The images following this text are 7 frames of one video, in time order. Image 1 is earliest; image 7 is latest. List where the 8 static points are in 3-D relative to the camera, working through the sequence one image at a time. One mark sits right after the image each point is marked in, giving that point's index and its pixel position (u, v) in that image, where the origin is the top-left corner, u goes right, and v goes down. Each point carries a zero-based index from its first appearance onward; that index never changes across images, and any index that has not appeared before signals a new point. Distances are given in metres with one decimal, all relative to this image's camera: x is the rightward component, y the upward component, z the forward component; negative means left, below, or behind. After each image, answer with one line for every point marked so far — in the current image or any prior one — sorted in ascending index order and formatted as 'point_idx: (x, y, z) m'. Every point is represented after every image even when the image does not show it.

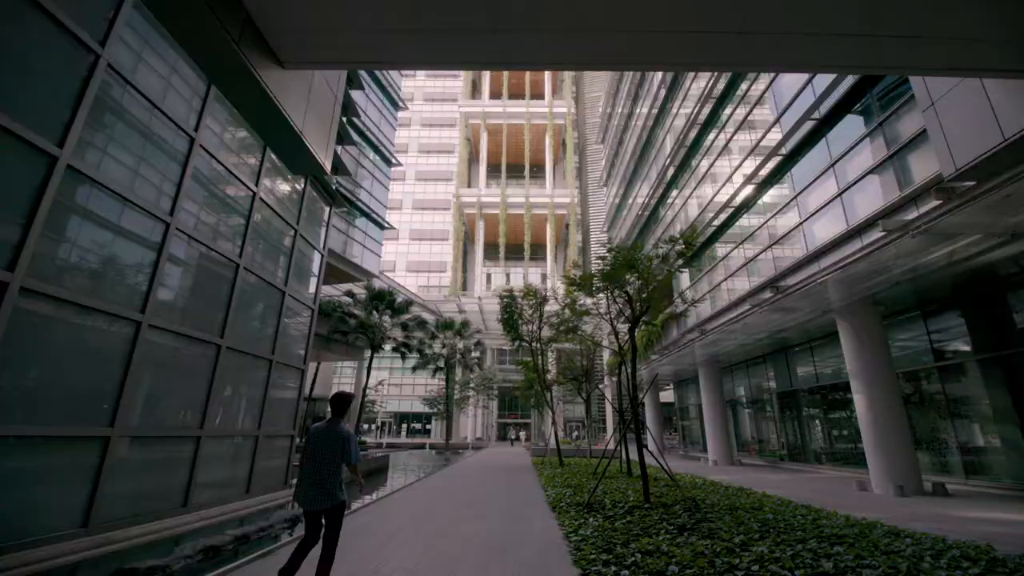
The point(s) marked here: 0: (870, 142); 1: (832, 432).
0: (+7.4, +3.1, +9.2) m
1: (+11.1, -5.0, +15.6) m
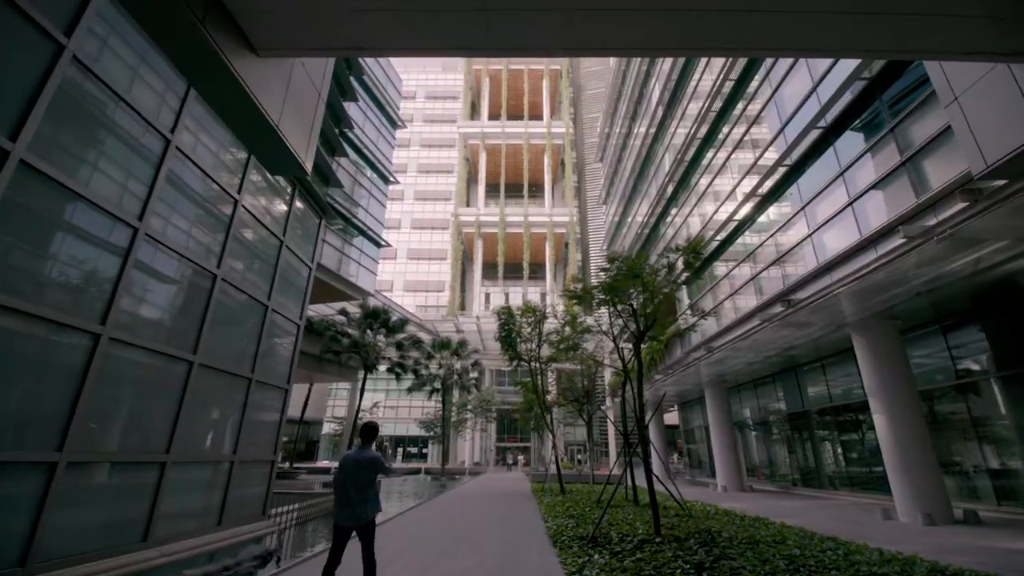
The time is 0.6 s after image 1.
0: (+7.4, +2.8, +8.9) m
1: (+11.1, -5.6, +14.9) m
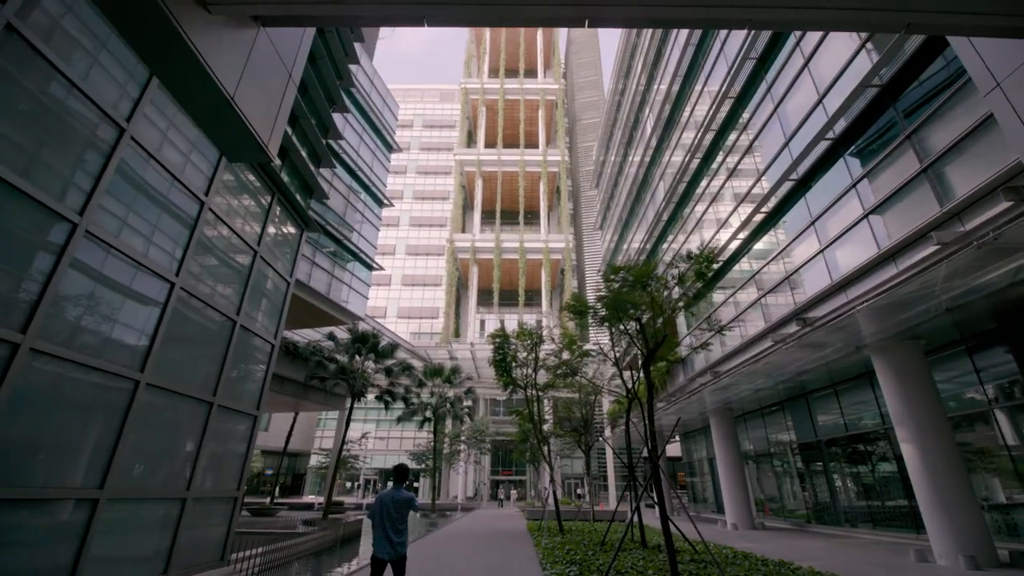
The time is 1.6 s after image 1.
0: (+7.3, +2.5, +8.4) m
1: (+10.9, -6.3, +14.0) m
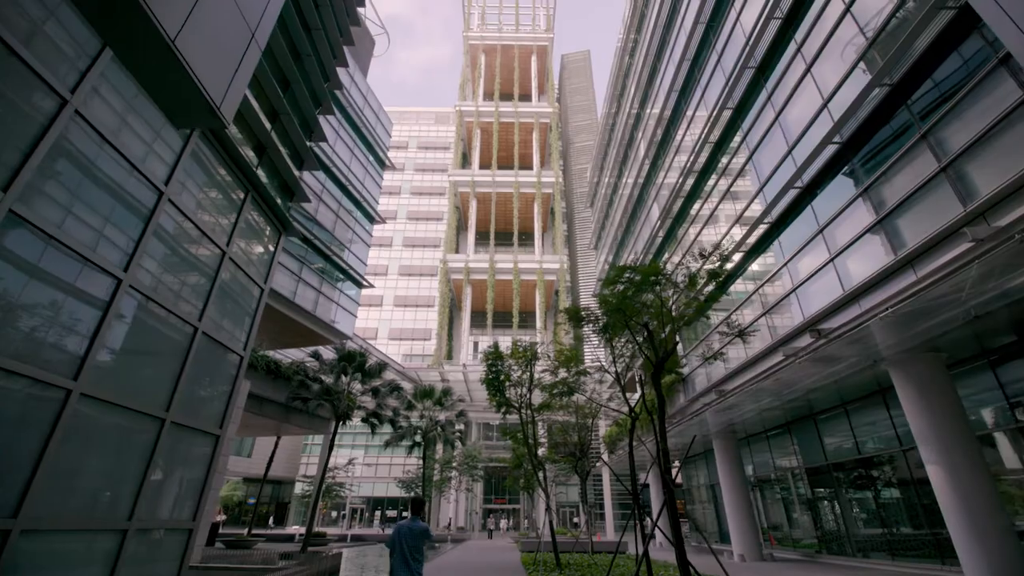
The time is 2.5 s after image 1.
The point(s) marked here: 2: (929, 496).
0: (+7.2, +2.4, +8.0) m
1: (+10.7, -6.7, +13.1) m
2: (+10.6, -5.4, +11.6) m
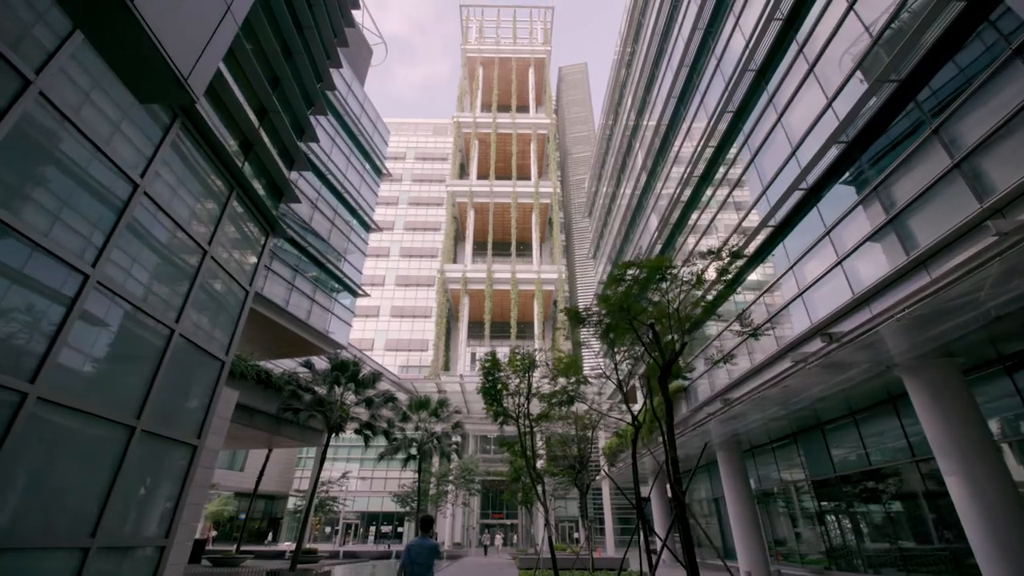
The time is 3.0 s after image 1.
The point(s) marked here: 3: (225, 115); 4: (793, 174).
0: (+7.1, +2.3, +7.8) m
1: (+10.7, -6.9, +12.6) m
2: (+10.5, -5.5, +11.1) m
3: (-5.2, +3.2, +8.1) m
4: (+6.8, +2.7, +10.8) m
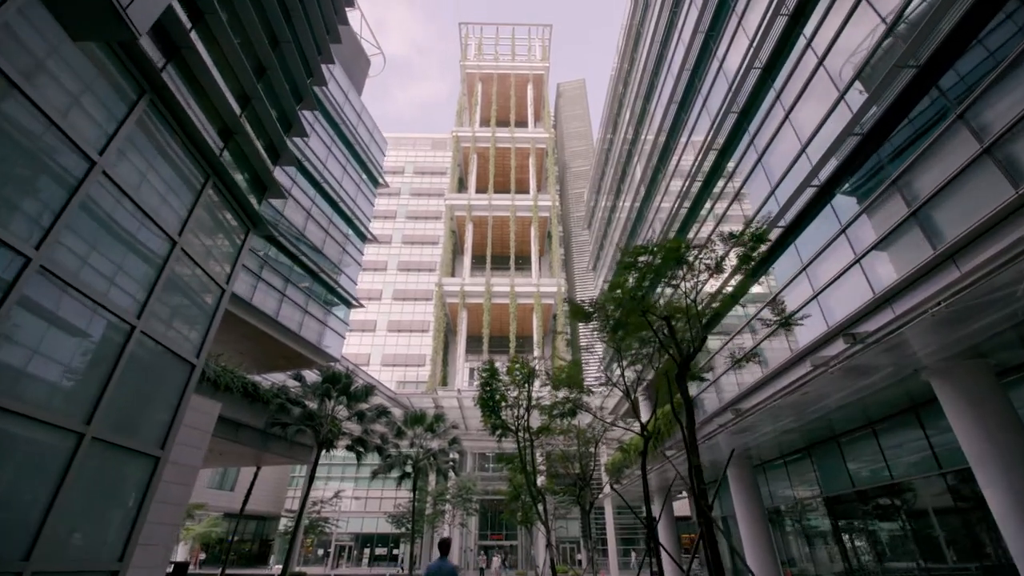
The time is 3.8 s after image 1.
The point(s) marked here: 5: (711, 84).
0: (+7.1, +2.4, +7.3) m
1: (+10.6, -7.0, +11.9) m
2: (+10.5, -5.5, +10.4) m
3: (-5.3, +3.2, +7.6) m
4: (+6.7, +2.7, +10.3) m
5: (+6.7, +6.9, +15.2) m
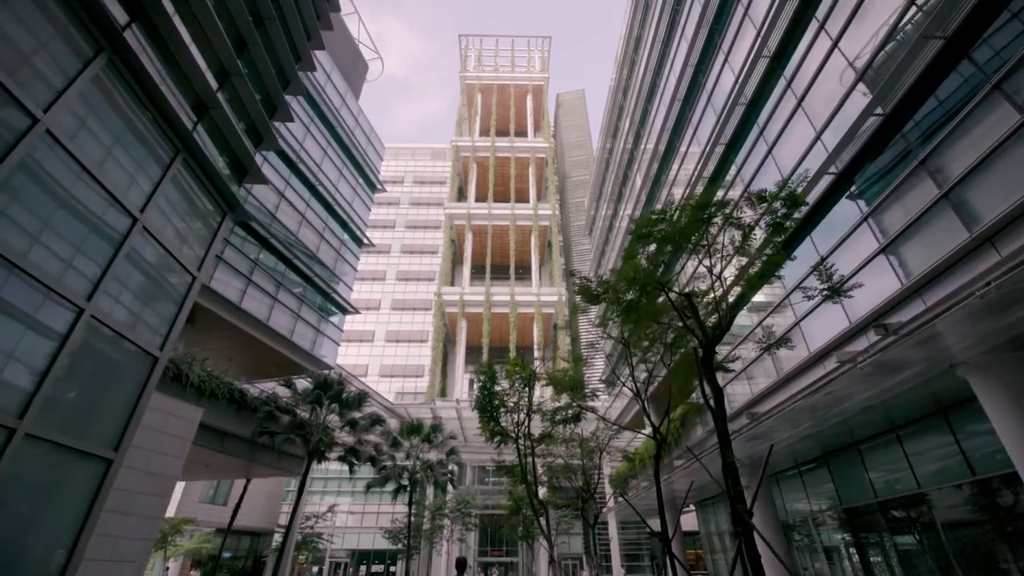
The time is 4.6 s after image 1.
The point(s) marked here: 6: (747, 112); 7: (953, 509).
0: (+7.0, +2.6, +6.8) m
1: (+10.6, -6.9, +11.0) m
2: (+10.5, -5.4, +9.6) m
3: (-5.3, +3.3, +7.1) m
4: (+6.7, +2.8, +9.8) m
5: (+6.7, +6.9, +14.8) m
6: (+6.8, +5.1, +13.1) m
7: (+10.4, -4.9, +10.0) m
